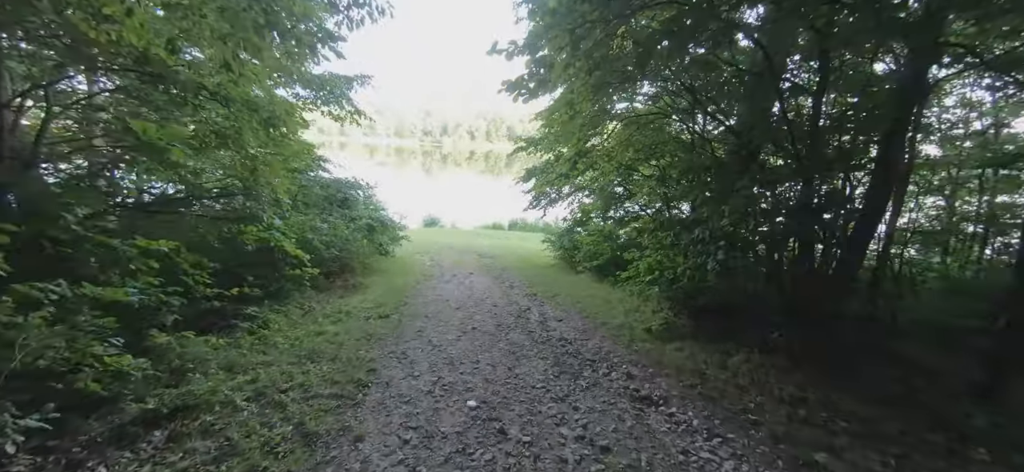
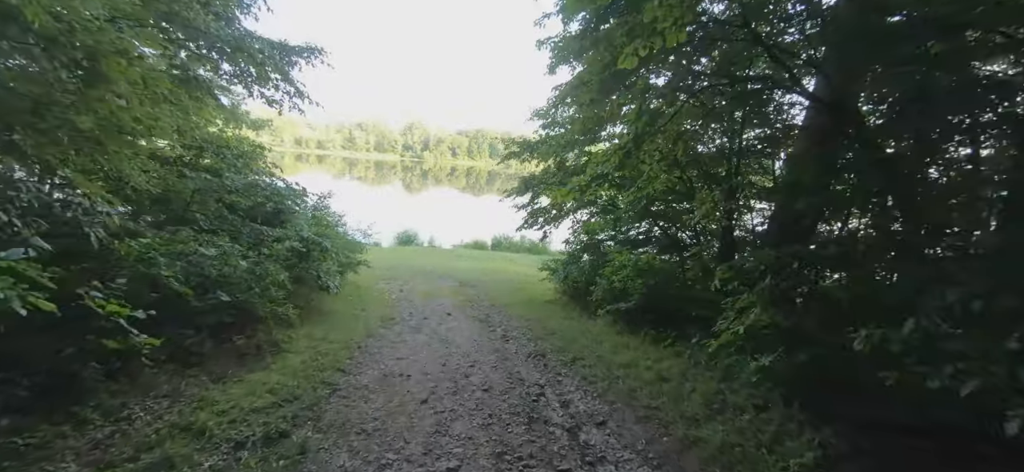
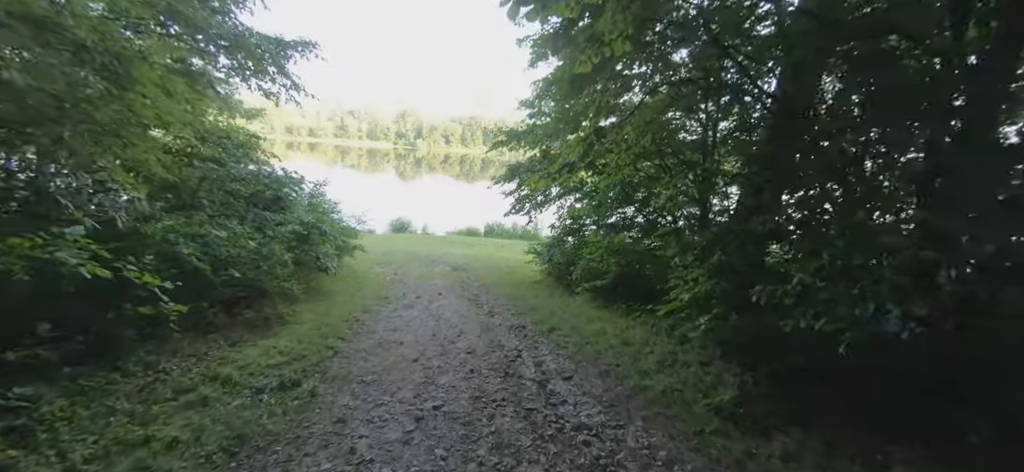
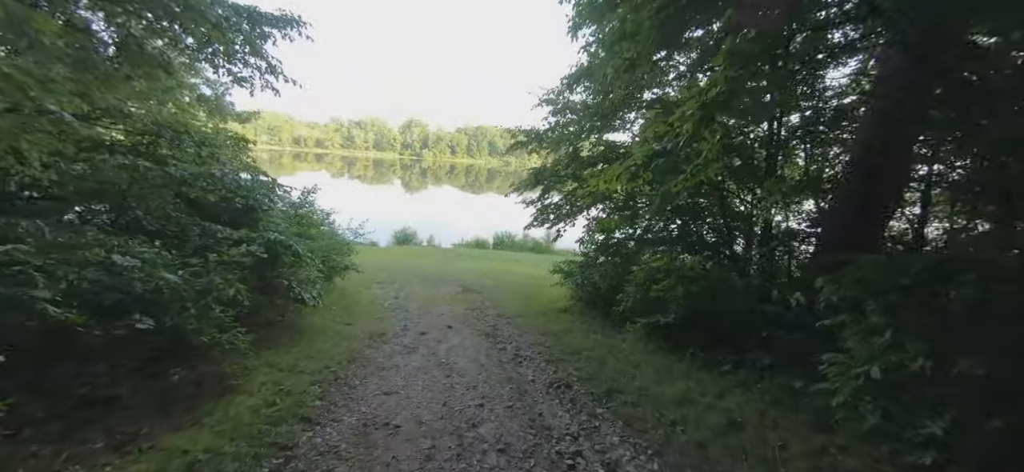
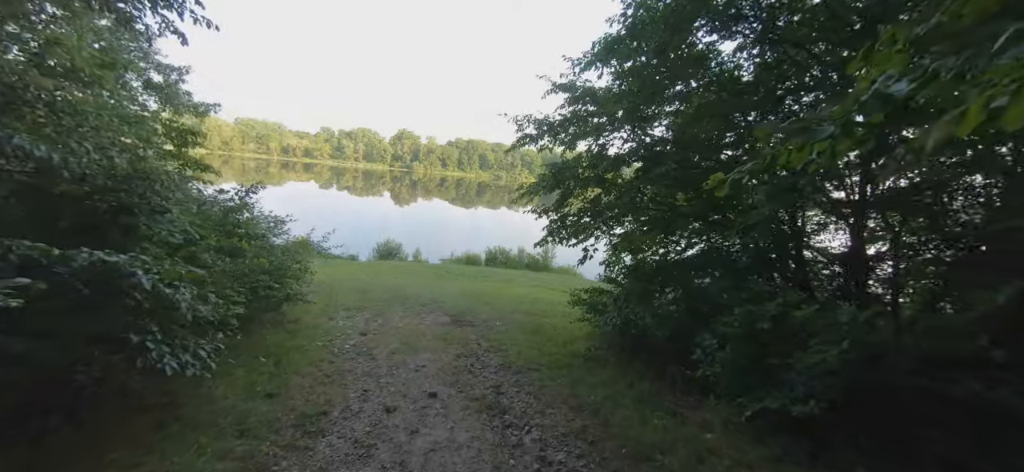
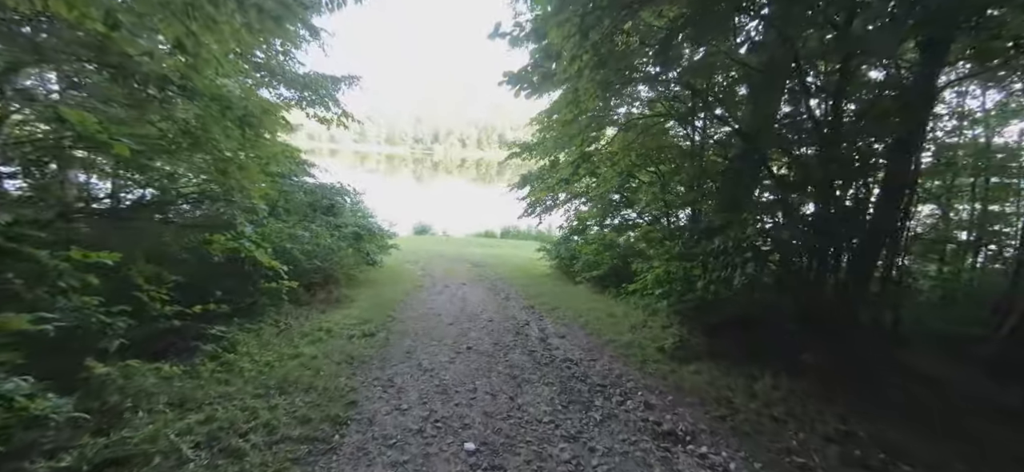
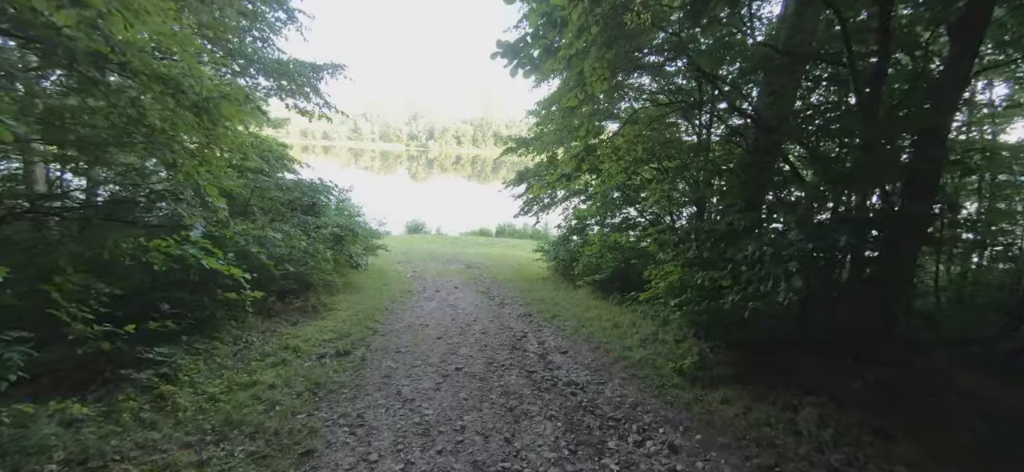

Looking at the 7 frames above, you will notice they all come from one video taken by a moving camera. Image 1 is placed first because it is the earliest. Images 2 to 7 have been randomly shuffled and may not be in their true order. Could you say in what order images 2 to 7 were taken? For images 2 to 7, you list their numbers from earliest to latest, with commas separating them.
6, 7, 3, 2, 4, 5
